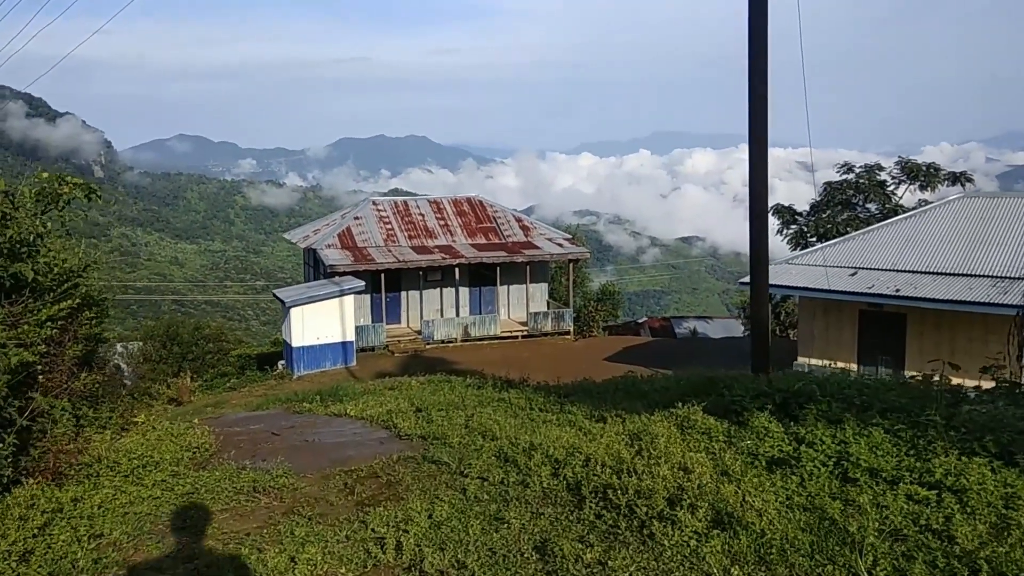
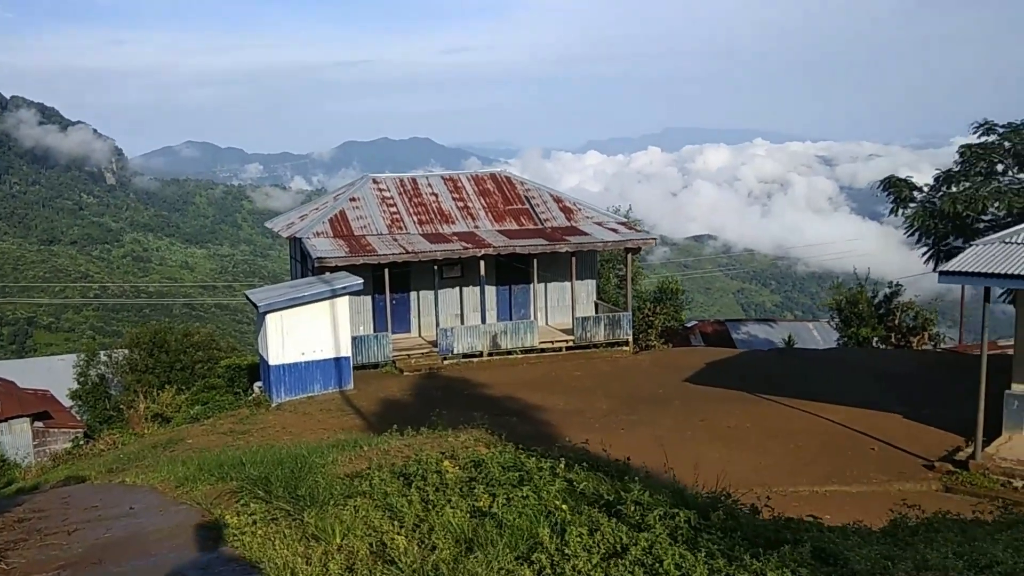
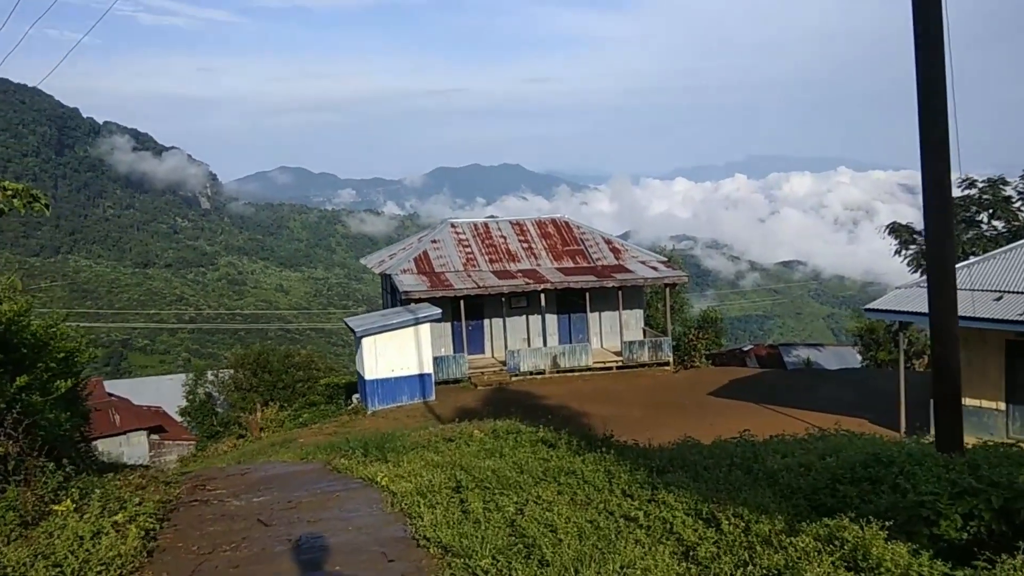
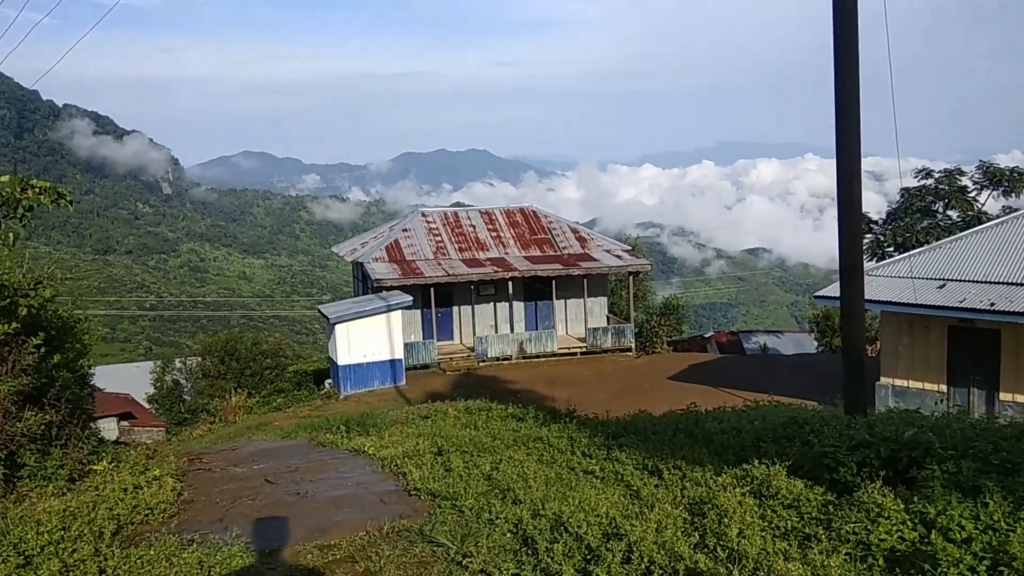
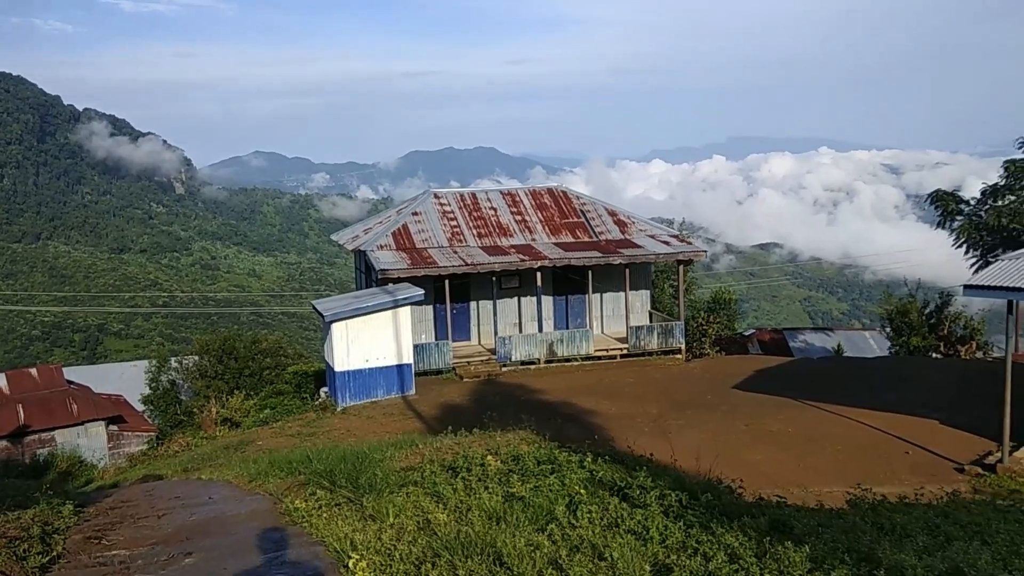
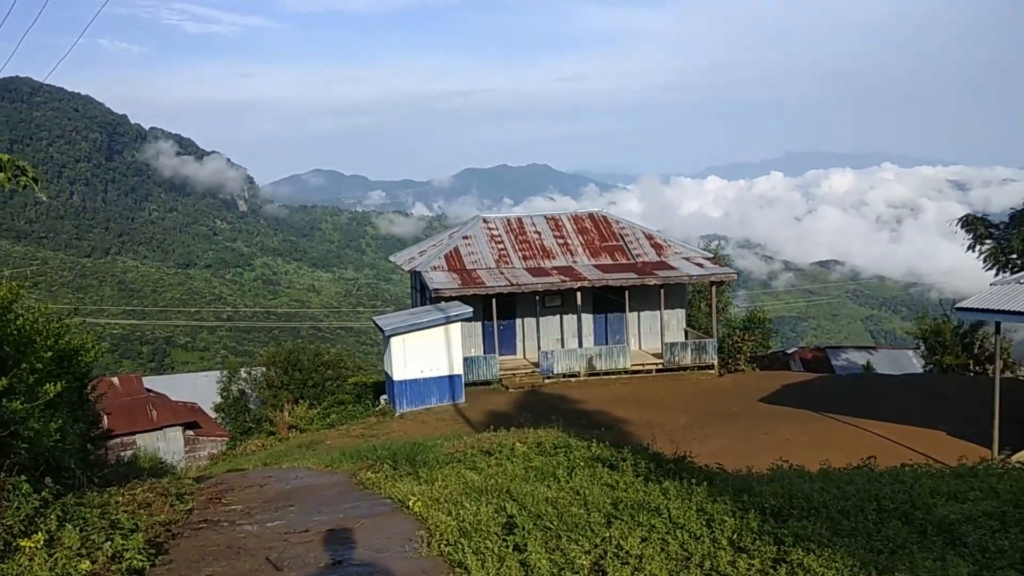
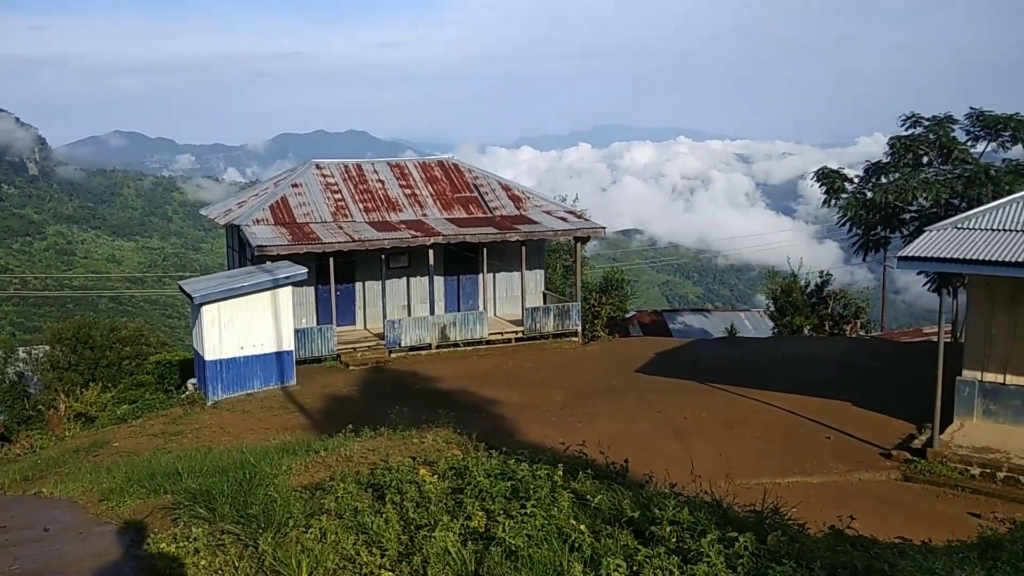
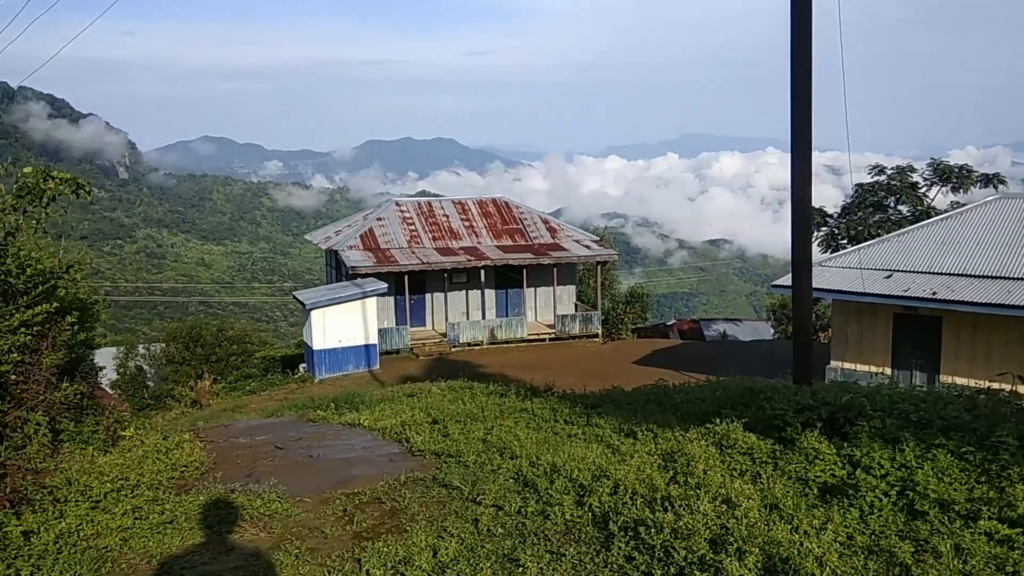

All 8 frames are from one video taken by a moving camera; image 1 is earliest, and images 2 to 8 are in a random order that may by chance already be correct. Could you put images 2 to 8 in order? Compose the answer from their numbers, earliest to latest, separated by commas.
8, 4, 3, 6, 5, 2, 7
